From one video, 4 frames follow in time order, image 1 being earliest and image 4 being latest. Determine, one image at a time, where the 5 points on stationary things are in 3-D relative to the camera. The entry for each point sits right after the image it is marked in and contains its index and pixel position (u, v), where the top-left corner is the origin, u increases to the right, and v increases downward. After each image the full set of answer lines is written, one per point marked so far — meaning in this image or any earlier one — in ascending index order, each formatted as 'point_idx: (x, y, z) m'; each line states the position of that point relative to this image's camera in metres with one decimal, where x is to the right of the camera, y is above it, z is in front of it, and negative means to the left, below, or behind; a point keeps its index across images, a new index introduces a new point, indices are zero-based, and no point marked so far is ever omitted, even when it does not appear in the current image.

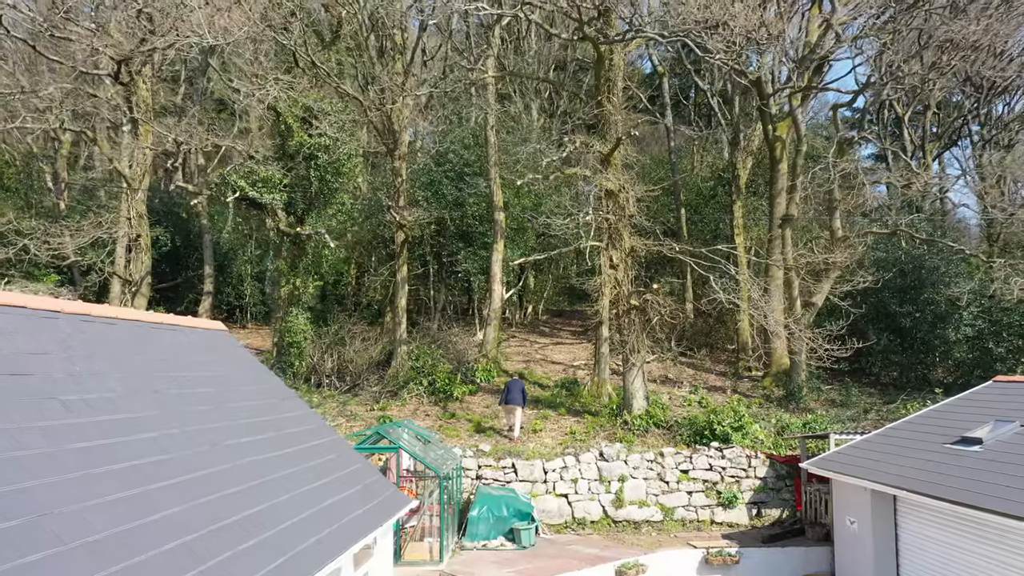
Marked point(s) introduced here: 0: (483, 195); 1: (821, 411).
0: (-0.6, +1.9, +18.9) m
1: (+5.3, -2.1, +15.4) m
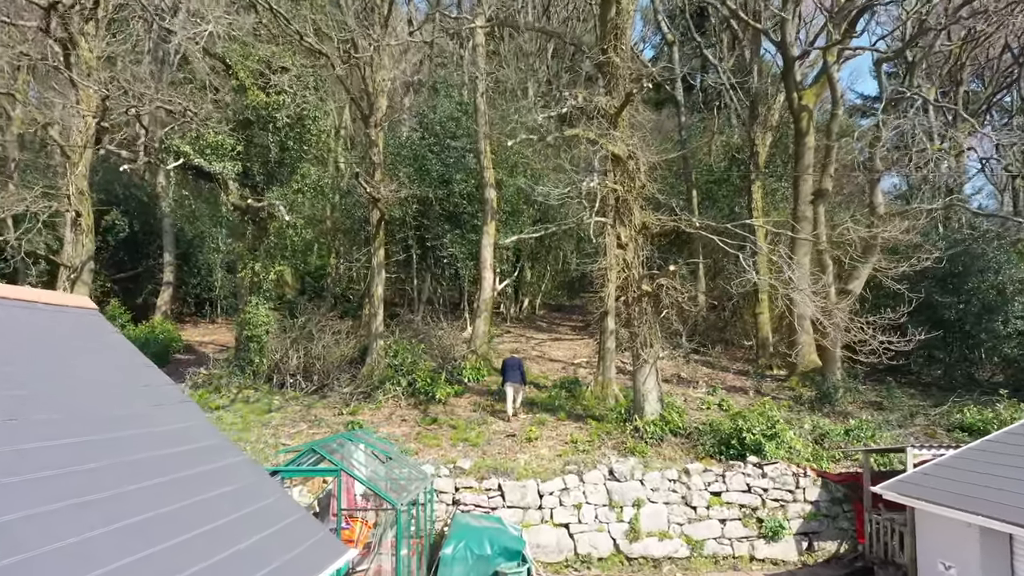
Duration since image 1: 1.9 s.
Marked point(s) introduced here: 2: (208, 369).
0: (-0.7, +2.2, +16.8) m
1: (+5.1, -1.9, +13.3) m
2: (-5.0, -1.3, +14.9) m
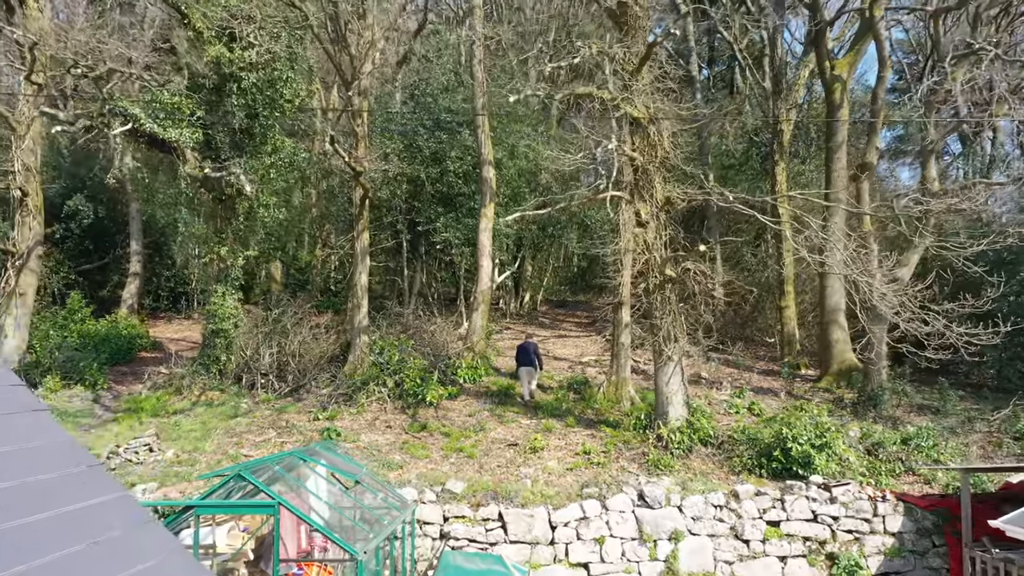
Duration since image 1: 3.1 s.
0: (-0.7, +2.3, +15.1) m
1: (+5.1, -1.7, +11.6) m
2: (-5.0, -1.2, +13.2) m
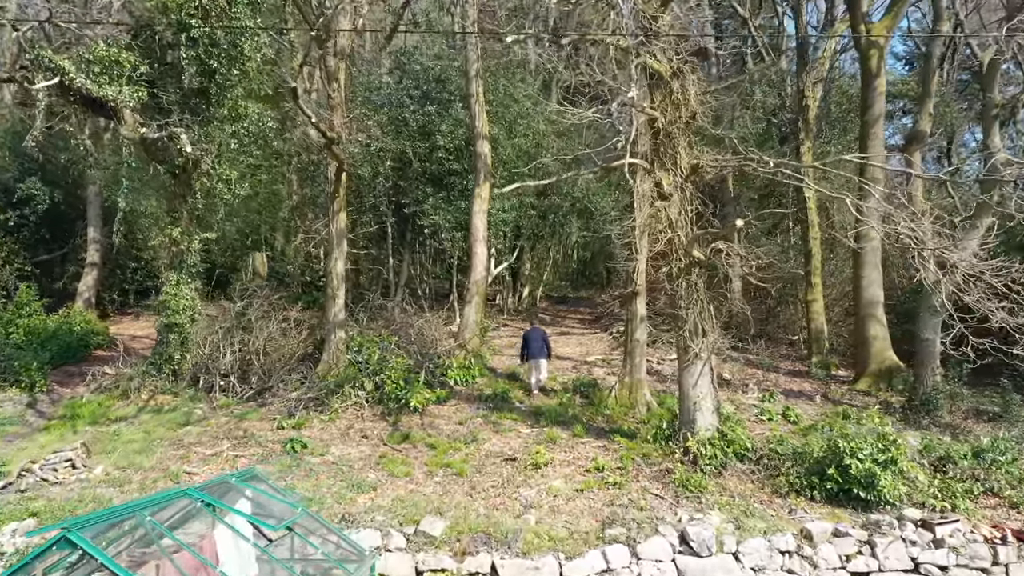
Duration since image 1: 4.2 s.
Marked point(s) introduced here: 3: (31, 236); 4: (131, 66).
0: (-0.8, +2.5, +13.5) m
1: (+5.1, -1.6, +10.0) m
2: (-5.0, -1.0, +11.5) m
3: (-9.0, +1.0, +16.8) m
4: (-4.0, +2.4, +9.6) m
